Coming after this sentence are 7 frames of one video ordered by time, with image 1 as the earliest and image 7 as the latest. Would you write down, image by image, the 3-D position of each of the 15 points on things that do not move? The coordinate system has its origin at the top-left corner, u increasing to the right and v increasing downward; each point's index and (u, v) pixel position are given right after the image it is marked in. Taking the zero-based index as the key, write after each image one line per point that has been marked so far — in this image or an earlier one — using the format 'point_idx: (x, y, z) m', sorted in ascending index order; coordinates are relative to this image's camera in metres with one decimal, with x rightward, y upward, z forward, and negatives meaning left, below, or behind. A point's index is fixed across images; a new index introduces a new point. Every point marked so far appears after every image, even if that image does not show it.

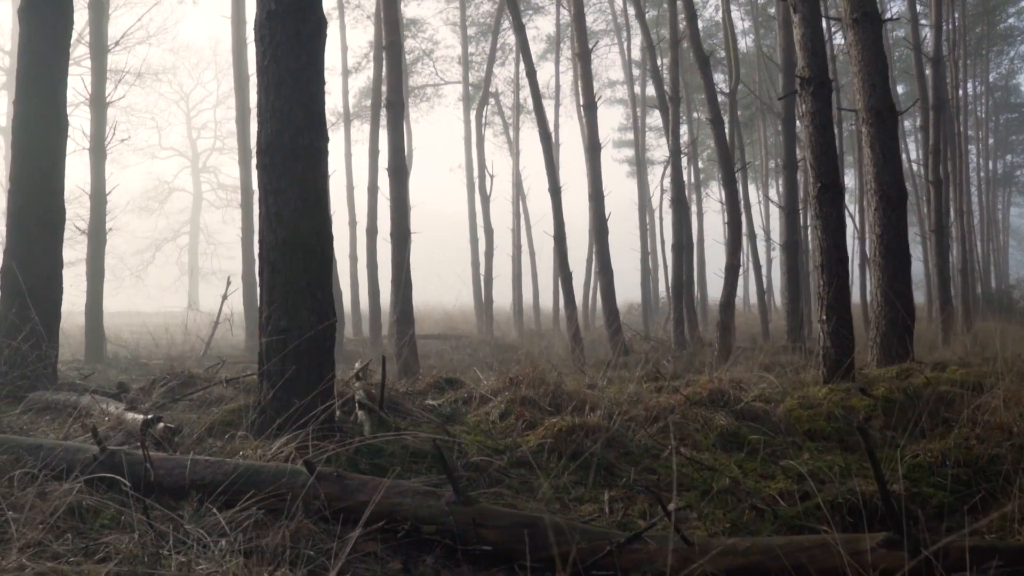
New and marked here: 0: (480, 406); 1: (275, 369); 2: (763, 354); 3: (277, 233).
0: (-0.2, -0.9, +6.0) m
1: (-1.5, -0.5, +4.8) m
2: (+4.1, -1.1, +12.9) m
3: (-1.5, +0.3, +4.8) m
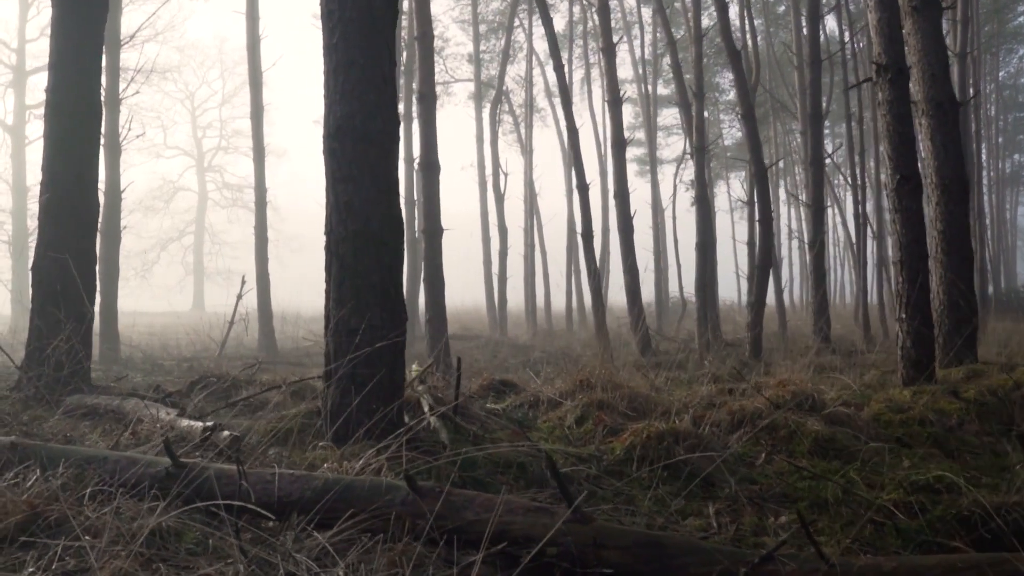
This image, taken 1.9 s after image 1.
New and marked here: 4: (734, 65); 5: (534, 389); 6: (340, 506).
0: (+0.3, -0.9, +5.7) m
1: (-1.0, -0.5, +4.4) m
2: (+4.7, -1.1, +12.6) m
3: (-1.0, +0.4, +4.4) m
4: (+4.4, +4.4, +15.1) m
5: (+0.2, -0.8, +6.3) m
6: (-0.7, -0.9, +3.2) m
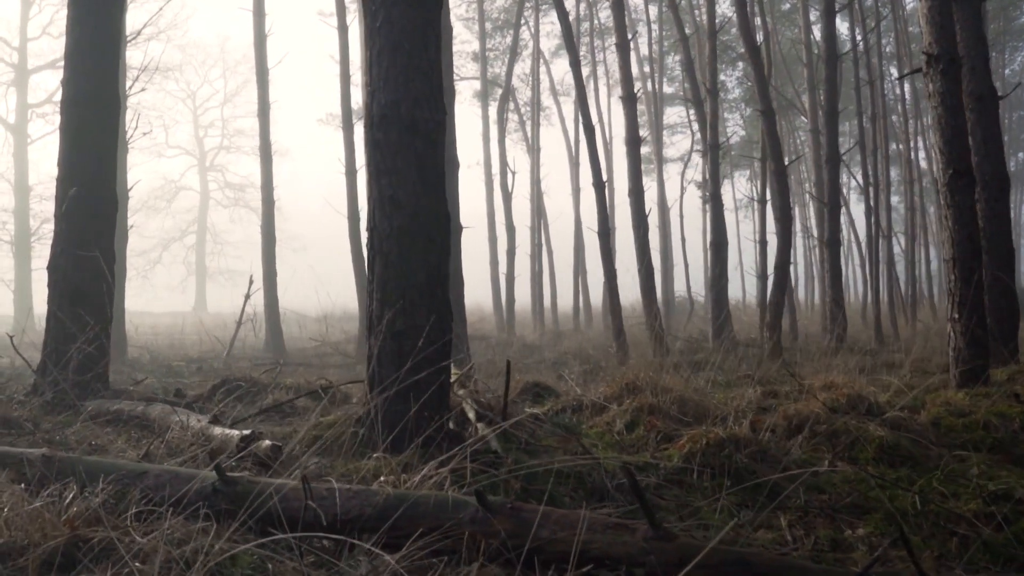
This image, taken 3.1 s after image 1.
0: (+0.6, -0.9, +5.4) m
1: (-0.7, -0.5, +4.1) m
2: (+5.0, -1.1, +12.3) m
3: (-0.7, +0.4, +4.2) m
4: (+4.7, +4.4, +14.9) m
5: (+0.5, -0.8, +6.0) m
6: (-0.4, -0.9, +2.9) m
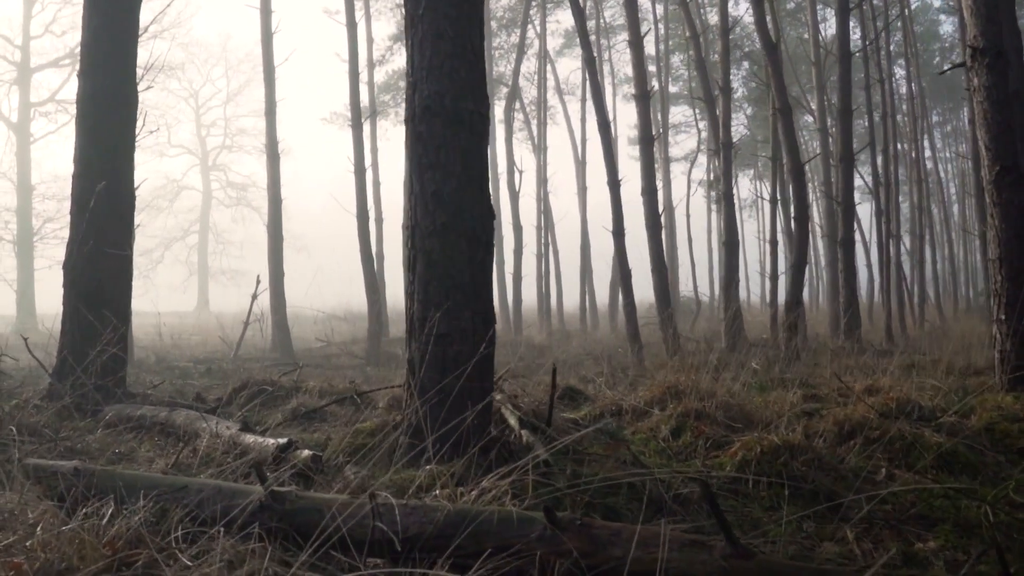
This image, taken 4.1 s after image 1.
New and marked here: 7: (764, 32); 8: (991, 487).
0: (+0.8, -0.9, +5.2) m
1: (-0.4, -0.5, +3.9) m
2: (+5.2, -1.1, +12.1) m
3: (-0.4, +0.4, +4.0) m
4: (+5.0, +4.4, +14.7) m
5: (+0.8, -0.8, +5.8) m
6: (-0.1, -0.9, +2.7) m
7: (+4.9, +5.0, +14.7) m
8: (+2.7, -1.1, +4.3) m
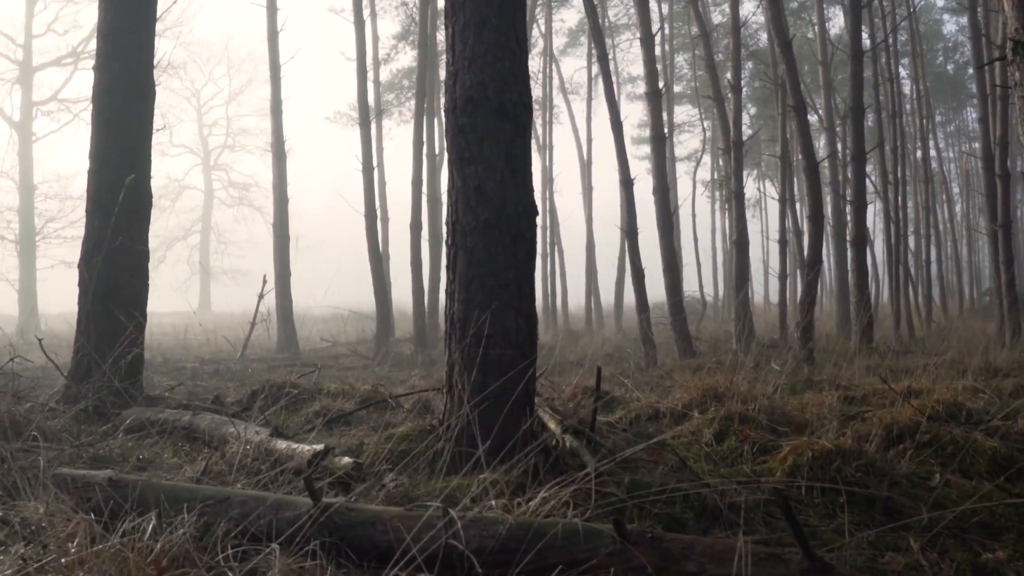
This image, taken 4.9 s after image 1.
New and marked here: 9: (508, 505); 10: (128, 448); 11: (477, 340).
0: (+1.1, -0.9, +5.0) m
1: (-0.2, -0.5, +3.8) m
2: (+5.4, -1.1, +12.0) m
3: (-0.2, +0.4, +3.8) m
4: (+5.2, +4.4, +14.5) m
5: (+1.0, -0.8, +5.7) m
6: (+0.1, -0.9, +2.5) m
7: (+5.1, +5.0, +14.5) m
8: (+3.0, -1.1, +4.1) m
9: (0.0, -0.8, +2.9) m
10: (-2.2, -0.9, +4.4) m
11: (-0.2, -0.3, +3.8) m
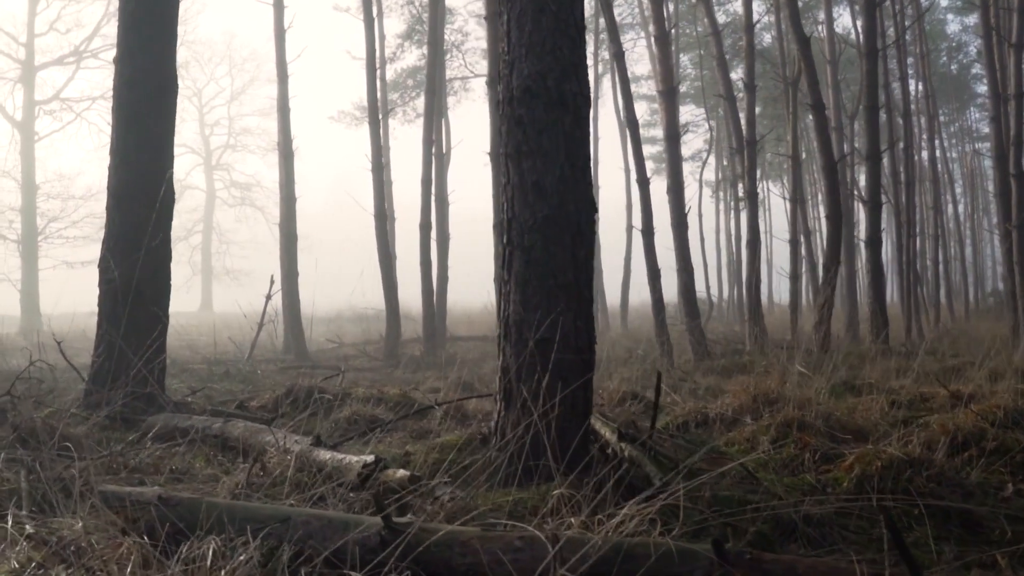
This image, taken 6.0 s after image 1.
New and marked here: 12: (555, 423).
0: (+1.4, -0.9, +4.8) m
1: (+0.1, -0.5, +3.6) m
2: (+5.7, -1.1, +11.7) m
3: (+0.1, +0.4, +3.6) m
4: (+5.5, +4.4, +14.3) m
5: (+1.3, -0.8, +5.5) m
6: (+0.4, -0.9, +2.3) m
7: (+5.4, +5.0, +14.3) m
8: (+3.2, -1.1, +3.9) m
9: (+0.3, -0.8, +2.7) m
10: (-1.9, -0.9, +4.2) m
11: (+0.1, -0.3, +3.6) m
12: (+0.2, -0.6, +3.5) m
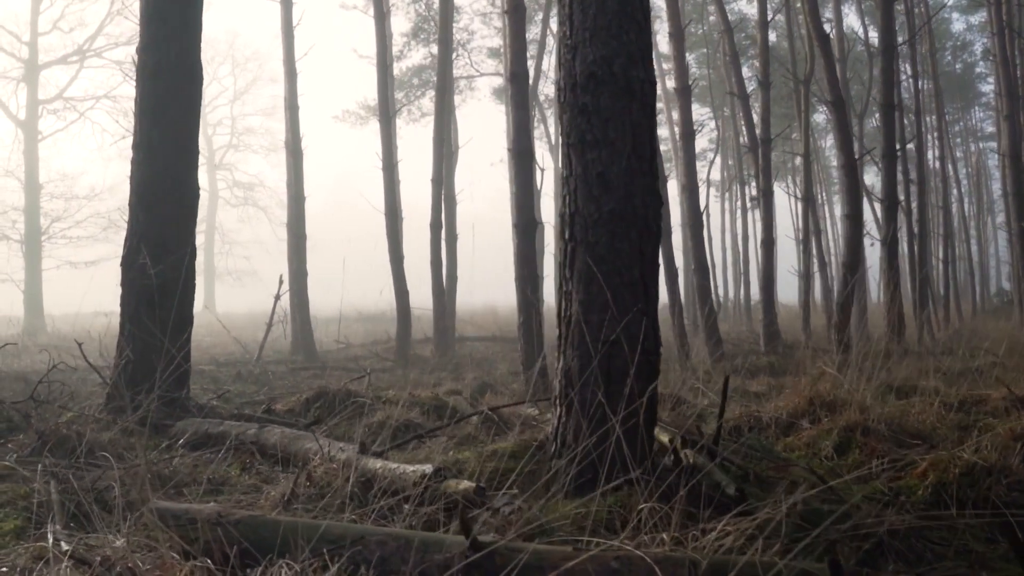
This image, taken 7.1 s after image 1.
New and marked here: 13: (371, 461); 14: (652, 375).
0: (+1.6, -0.9, +4.6) m
1: (+0.4, -0.5, +3.3) m
2: (+6.0, -1.1, +11.5) m
3: (+0.4, +0.4, +3.4) m
4: (+5.8, +4.4, +14.1) m
5: (+1.6, -0.8, +5.3) m
6: (+0.7, -0.9, +2.1) m
7: (+5.6, +5.0, +14.1) m
8: (+3.5, -1.1, +3.7) m
9: (+0.6, -0.8, +2.5) m
10: (-1.7, -0.9, +4.0) m
11: (+0.4, -0.3, +3.4) m
12: (+0.5, -0.6, +3.3) m
13: (-0.6, -0.8, +3.5) m
14: (+0.6, -0.4, +3.4) m
